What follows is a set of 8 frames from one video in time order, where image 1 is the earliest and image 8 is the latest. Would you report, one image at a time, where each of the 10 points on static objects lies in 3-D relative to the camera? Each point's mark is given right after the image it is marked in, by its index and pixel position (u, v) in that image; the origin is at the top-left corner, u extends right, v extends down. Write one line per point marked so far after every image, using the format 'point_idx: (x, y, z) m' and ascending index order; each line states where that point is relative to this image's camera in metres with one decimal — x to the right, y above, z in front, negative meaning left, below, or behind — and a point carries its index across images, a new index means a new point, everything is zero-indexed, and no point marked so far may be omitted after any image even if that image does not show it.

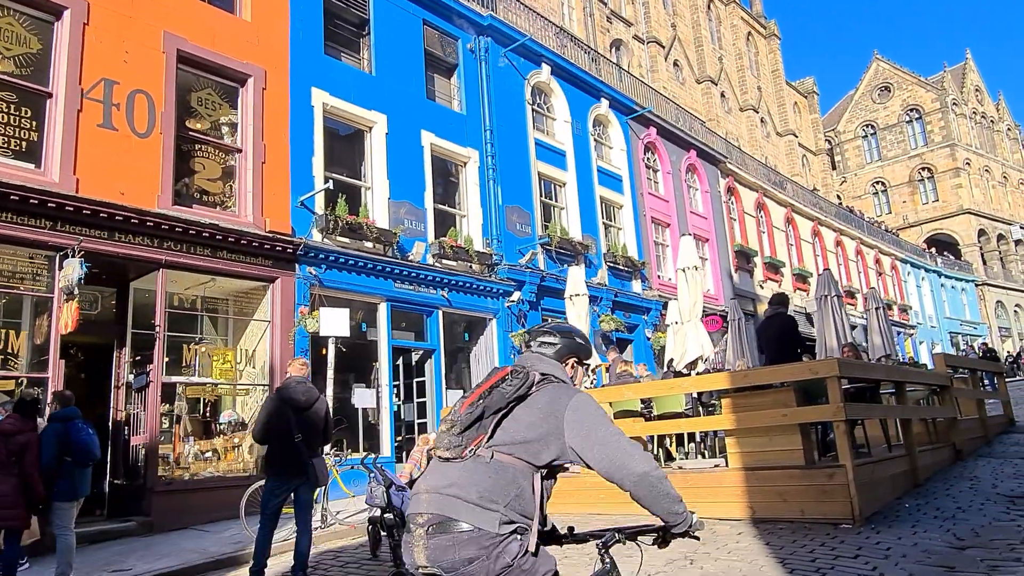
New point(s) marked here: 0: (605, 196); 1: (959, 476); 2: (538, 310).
0: (+2.5, +2.5, +19.6) m
1: (+5.5, -2.3, +8.9) m
2: (+0.6, -0.5, +16.2) m
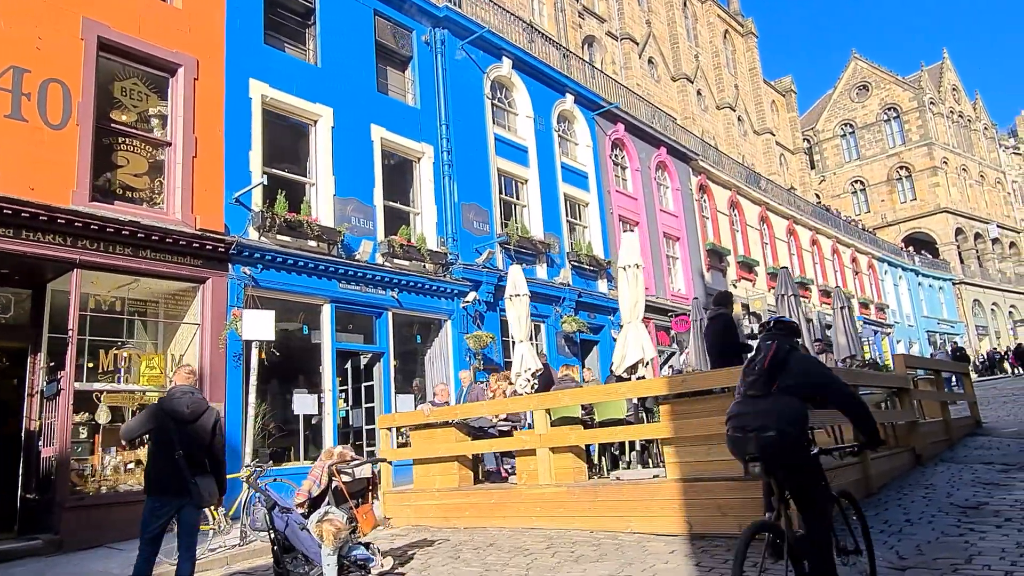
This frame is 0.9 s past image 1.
0: (+1.5, +2.5, +19.1) m
1: (+4.7, -2.3, +8.5) m
2: (-0.3, -0.5, +15.7) m
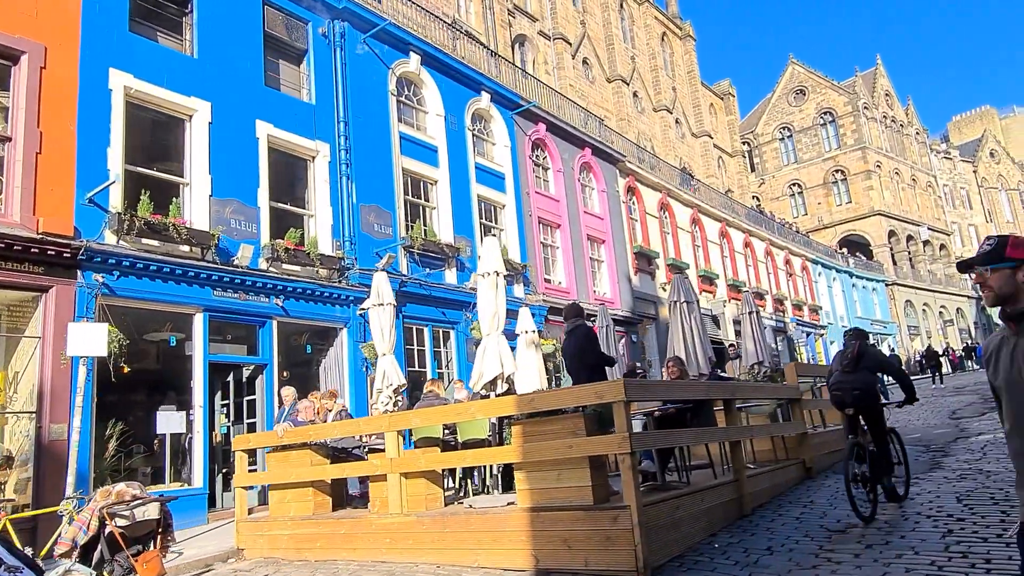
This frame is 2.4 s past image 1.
0: (-0.7, +2.4, +18.5) m
1: (+3.1, -2.4, +8.0) m
2: (-2.3, -0.6, +14.9) m
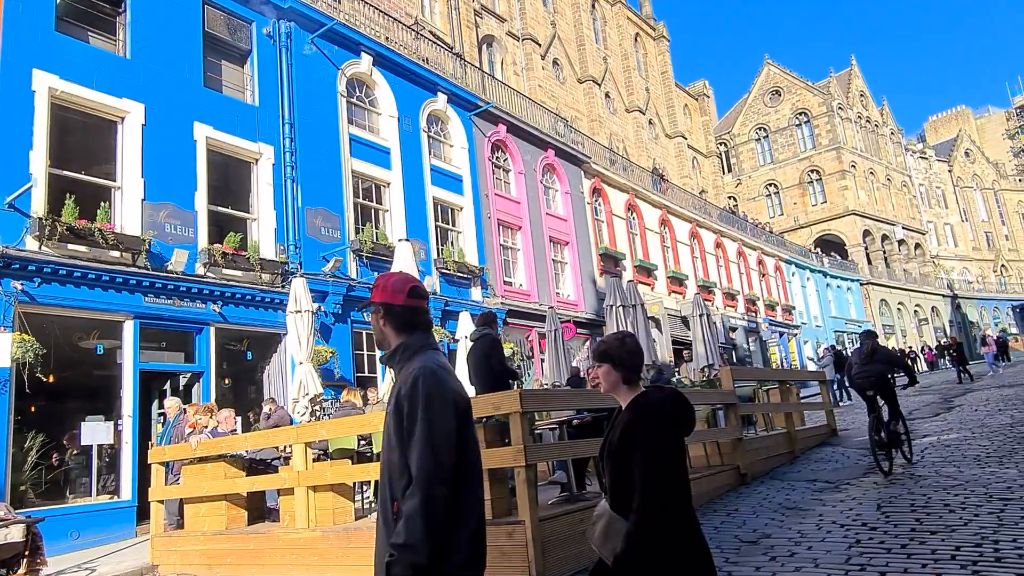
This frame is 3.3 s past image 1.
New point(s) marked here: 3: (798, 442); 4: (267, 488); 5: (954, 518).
0: (-1.8, +2.3, +18.3) m
1: (+2.3, -2.4, +7.9) m
2: (-3.3, -0.7, +14.7) m
3: (+4.7, -2.5, +11.9) m
4: (-2.5, -2.1, +7.5) m
5: (+3.9, -2.1, +6.5) m
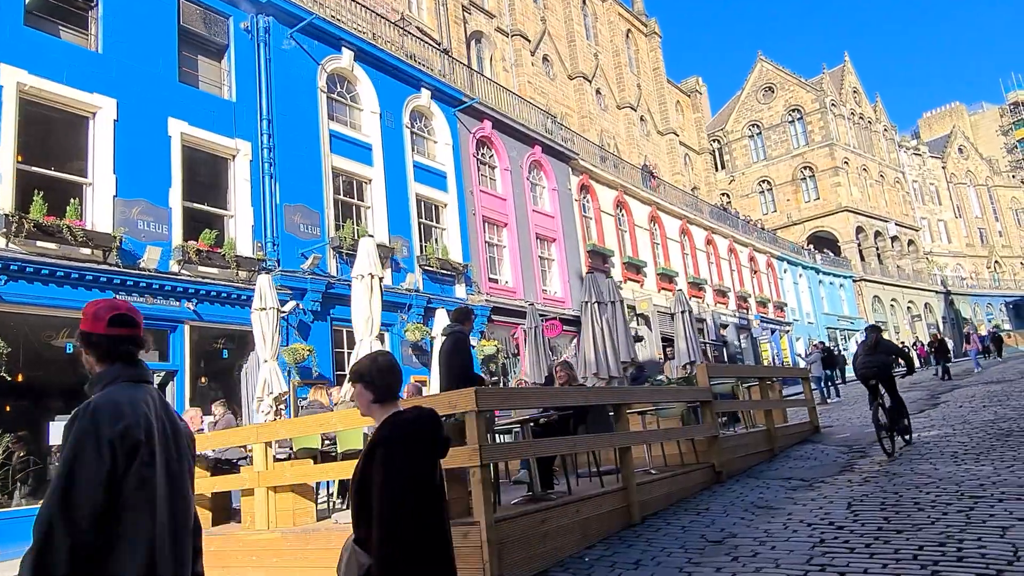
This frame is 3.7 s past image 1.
0: (-2.2, +2.3, +18.1) m
1: (+1.9, -2.4, +7.8) m
2: (-3.7, -0.7, +14.5) m
3: (+4.4, -2.5, +11.8) m
4: (-2.9, -2.0, +7.3) m
5: (+3.6, -2.0, +6.4) m
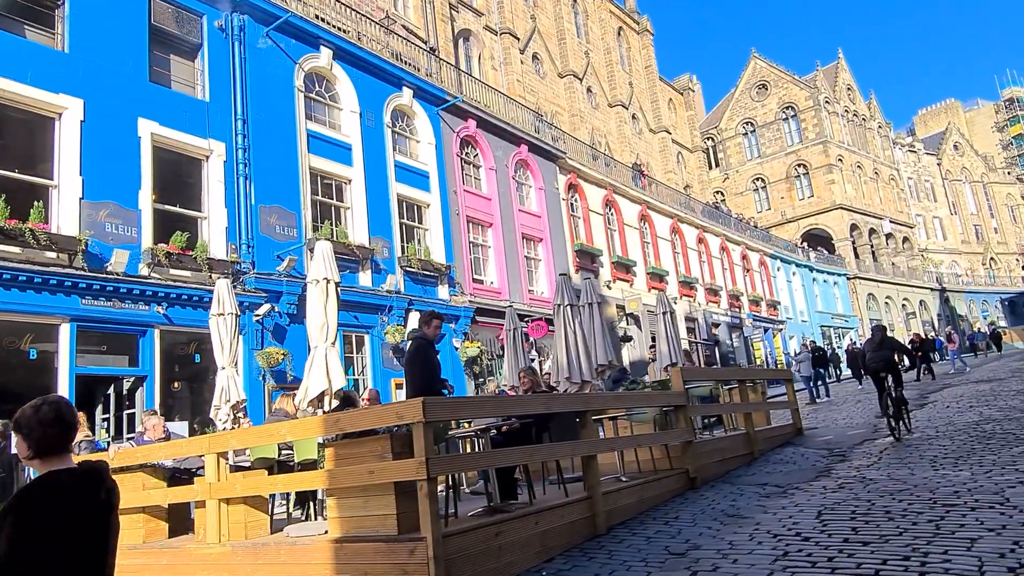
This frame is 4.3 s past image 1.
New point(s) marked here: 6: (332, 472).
0: (-2.6, +2.3, +17.9) m
1: (+1.5, -2.4, +7.6) m
2: (-4.1, -0.7, +14.3) m
3: (+4.0, -2.5, +11.7) m
4: (-3.2, -2.1, +7.1) m
5: (+3.2, -2.0, +6.2) m
6: (-1.5, -1.5, +5.9) m
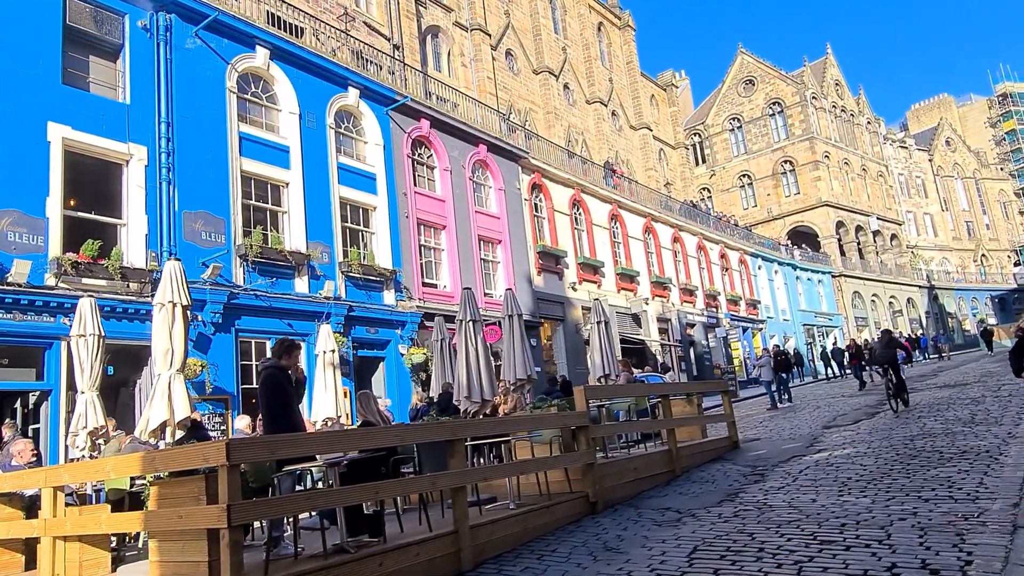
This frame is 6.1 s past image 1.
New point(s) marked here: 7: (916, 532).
0: (-3.9, +2.2, +17.5) m
1: (+0.2, -2.6, +7.2) m
2: (-5.4, -0.9, +13.9) m
3: (+2.7, -2.7, +11.3) m
4: (-4.5, -2.3, +6.7) m
5: (+1.9, -2.3, +5.8) m
6: (-2.8, -1.7, +5.6) m
7: (+3.6, -2.2, +6.4) m
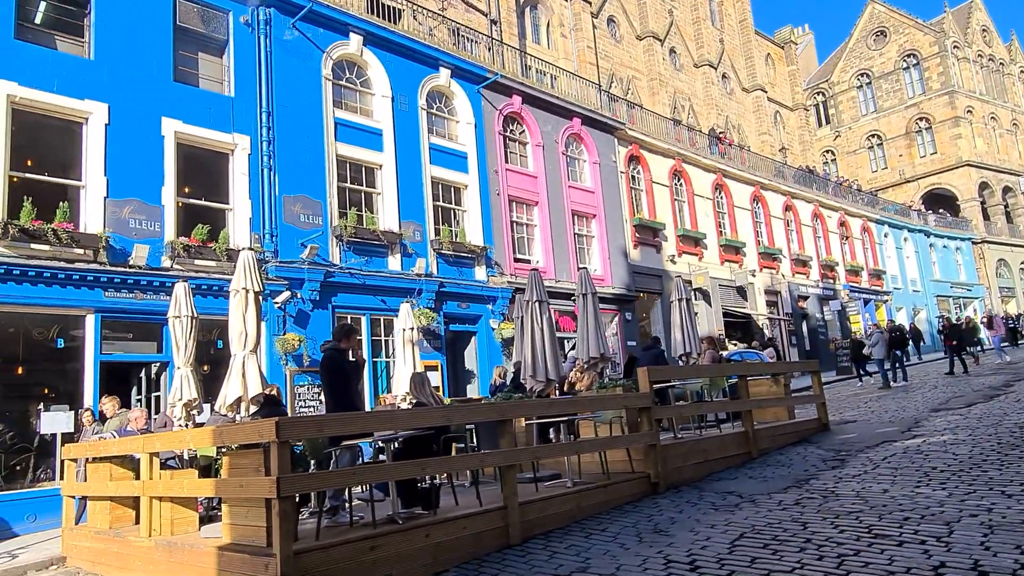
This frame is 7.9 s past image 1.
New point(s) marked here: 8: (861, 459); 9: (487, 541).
0: (-1.8, +2.8, +18.0) m
1: (+0.8, -2.4, +7.4) m
2: (-3.8, -0.4, +14.8) m
3: (+3.8, -2.3, +11.0) m
4: (-4.0, -2.2, +7.7) m
5: (+2.2, -2.2, +5.7) m
6: (-2.5, -1.6, +6.2) m
7: (+3.9, -2.0, +6.0) m
8: (+4.7, -2.3, +9.7) m
9: (-0.2, -2.4, +6.8) m
